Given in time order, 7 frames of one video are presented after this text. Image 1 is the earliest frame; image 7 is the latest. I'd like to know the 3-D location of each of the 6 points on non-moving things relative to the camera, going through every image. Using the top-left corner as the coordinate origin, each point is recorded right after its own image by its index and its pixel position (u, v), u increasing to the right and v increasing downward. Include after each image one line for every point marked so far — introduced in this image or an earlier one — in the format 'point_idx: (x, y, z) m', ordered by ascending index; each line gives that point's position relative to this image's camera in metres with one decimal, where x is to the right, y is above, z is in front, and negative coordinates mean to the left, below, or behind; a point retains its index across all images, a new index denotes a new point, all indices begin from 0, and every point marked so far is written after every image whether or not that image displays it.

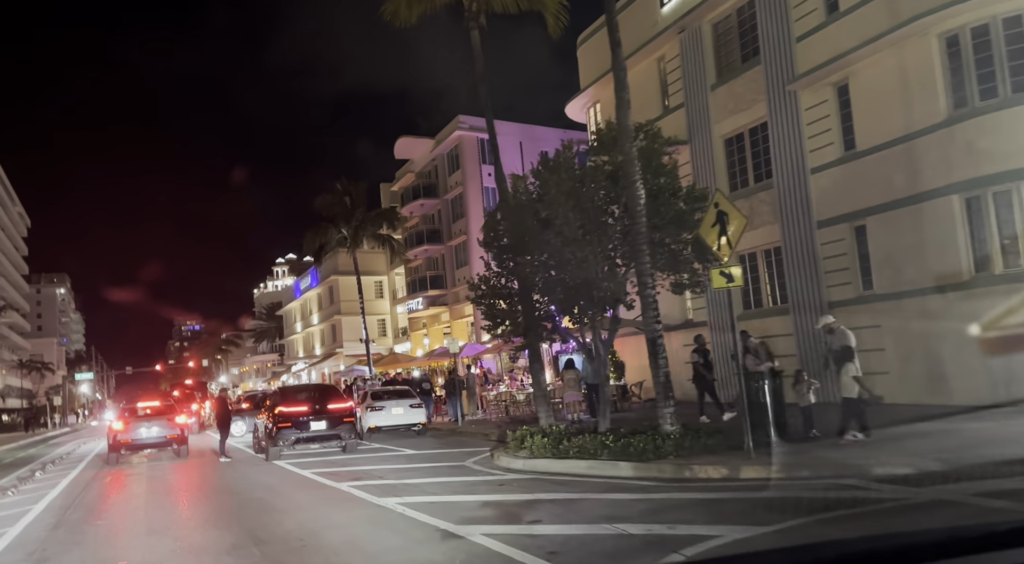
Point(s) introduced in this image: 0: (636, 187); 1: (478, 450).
0: (+1.8, +1.4, +12.7) m
1: (-0.7, -3.8, +18.9) m
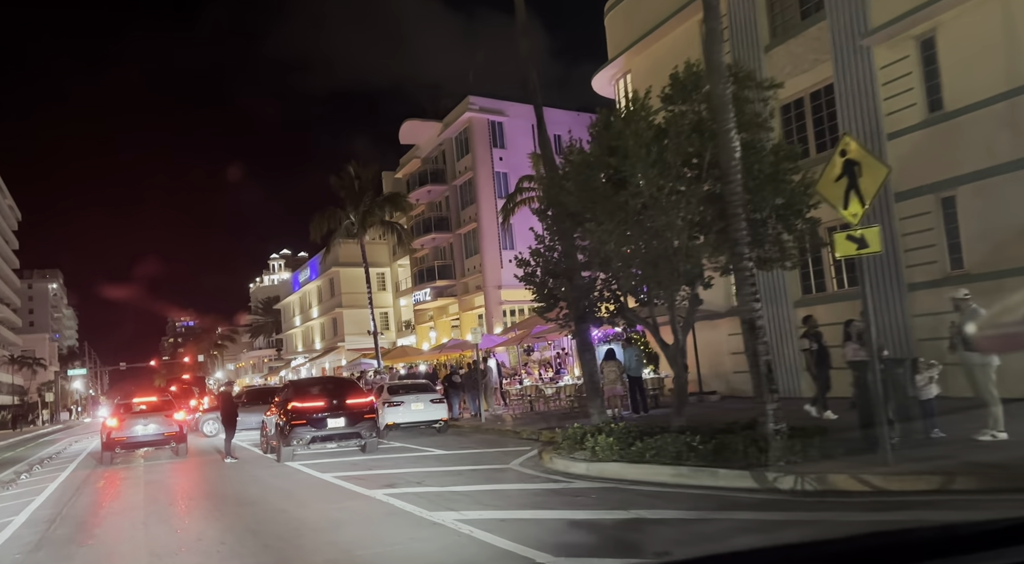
0: (+2.7, +1.8, +10.6) m
1: (+0.1, -3.4, +16.8) m
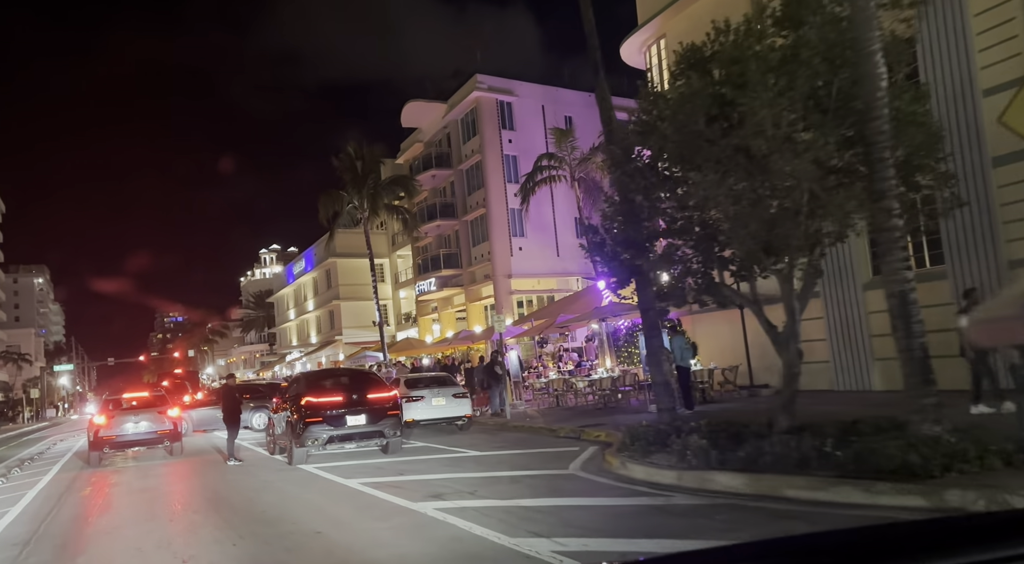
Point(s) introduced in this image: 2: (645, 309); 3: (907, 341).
0: (+3.6, +2.2, +8.5) m
1: (+0.9, -3.0, +14.7) m
2: (+1.9, -0.4, +12.3) m
3: (+3.9, -0.6, +8.5) m
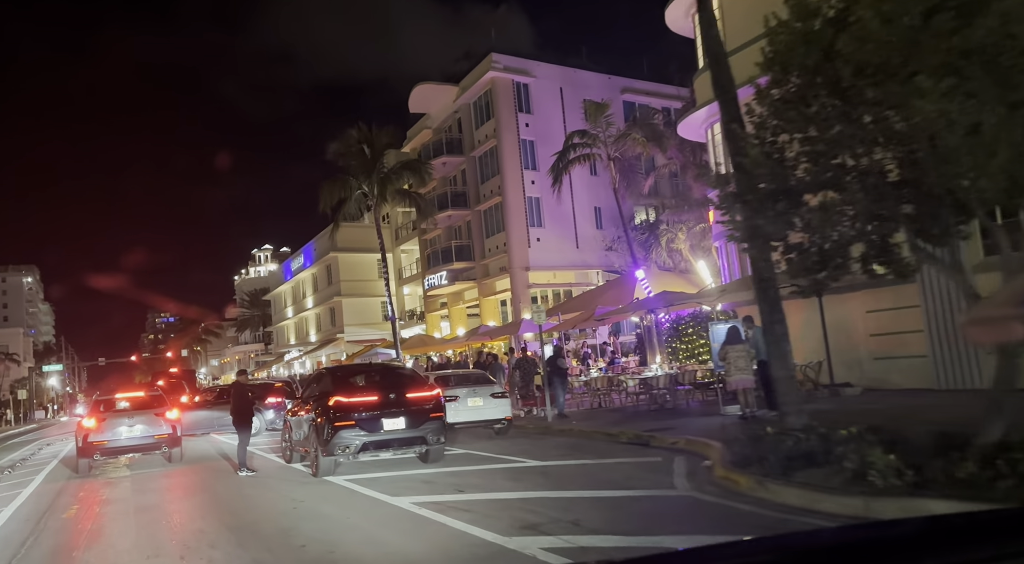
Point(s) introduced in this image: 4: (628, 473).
0: (+4.7, +2.5, +6.0) m
1: (+2.0, -2.6, +12.2) m
2: (+3.0, 0.0, +9.9) m
3: (+5.0, -0.2, +6.0) m
4: (+1.6, -2.6, +11.6) m
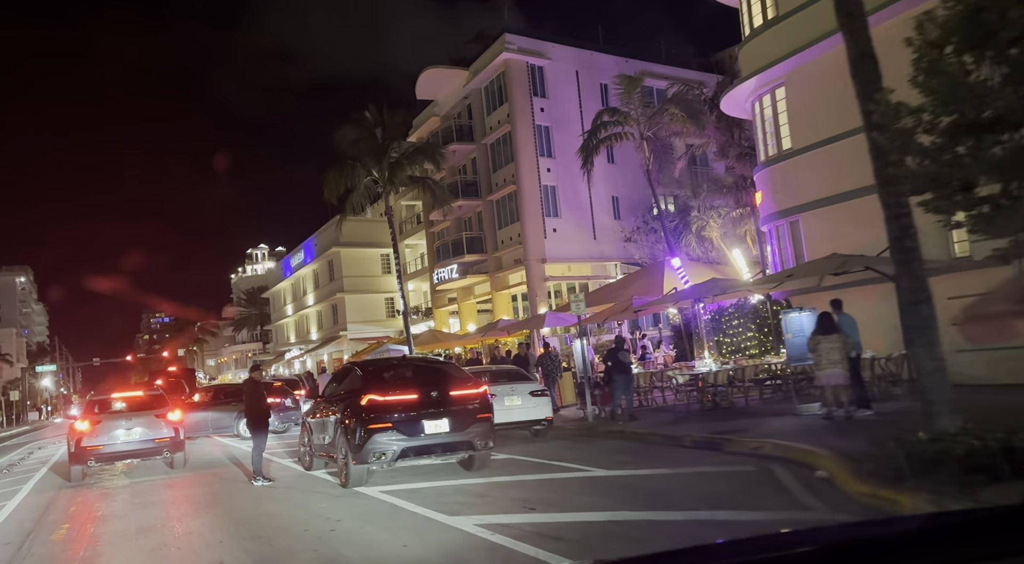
0: (+5.6, +2.8, +4.2) m
1: (+2.9, -2.3, +10.3) m
2: (+3.9, +0.2, +8.0) m
3: (+5.9, +0.1, +4.2) m
4: (+2.5, -2.3, +9.7) m
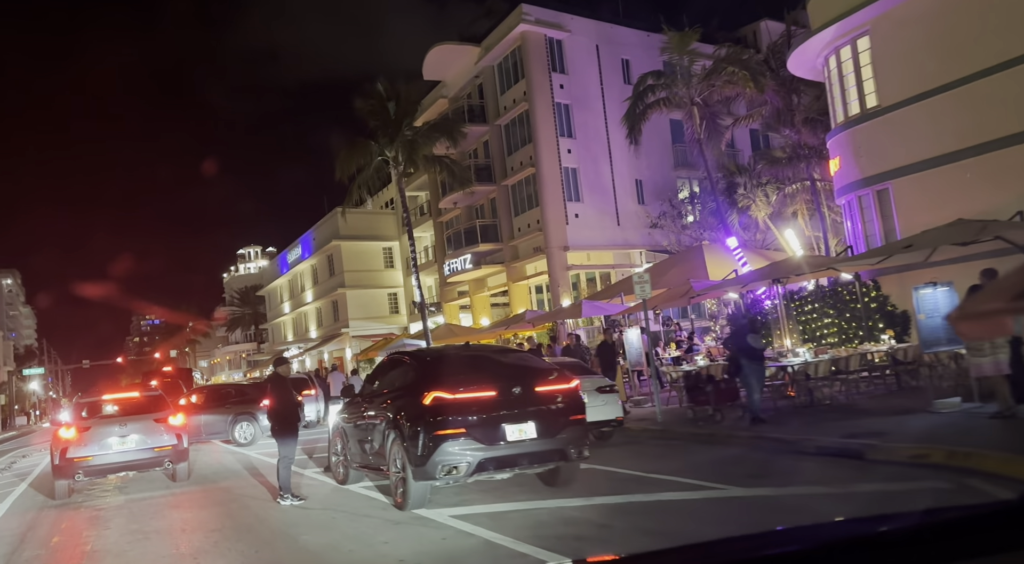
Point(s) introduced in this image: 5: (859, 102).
0: (+6.8, +3.3, +1.7) m
1: (+4.0, -1.9, +7.8) m
2: (+5.0, +0.7, +5.5) m
3: (+7.1, +0.5, +1.7) m
4: (+3.6, -1.9, +7.2) m
5: (+7.4, +3.9, +18.2) m
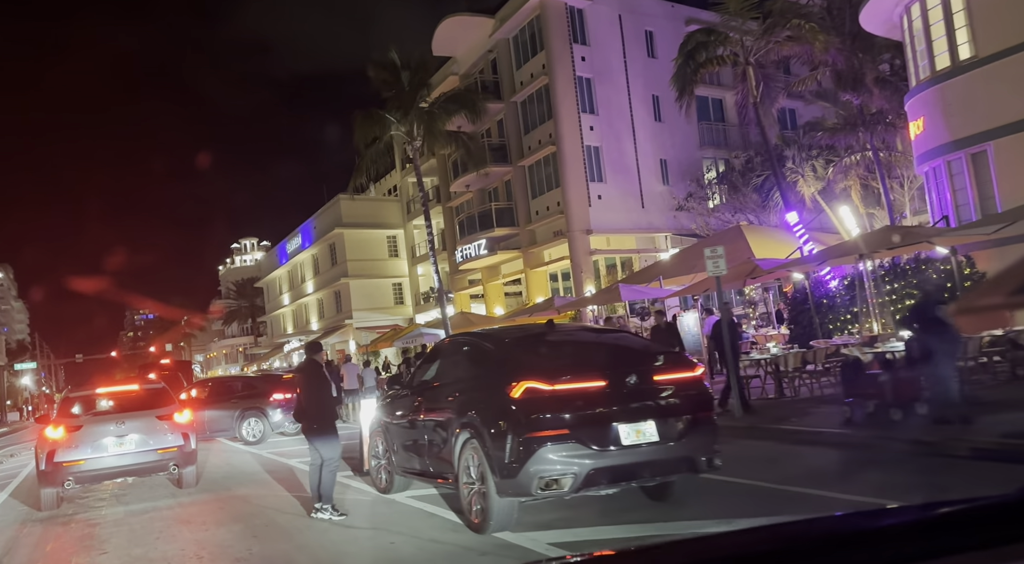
0: (+7.7, +3.6, -0.3) m
1: (+5.0, -1.5, +5.8) m
2: (+5.9, +1.0, +3.5) m
3: (+8.1, +0.8, -0.3) m
4: (+4.6, -1.5, +5.2) m
5: (+8.3, +4.3, +16.2) m
